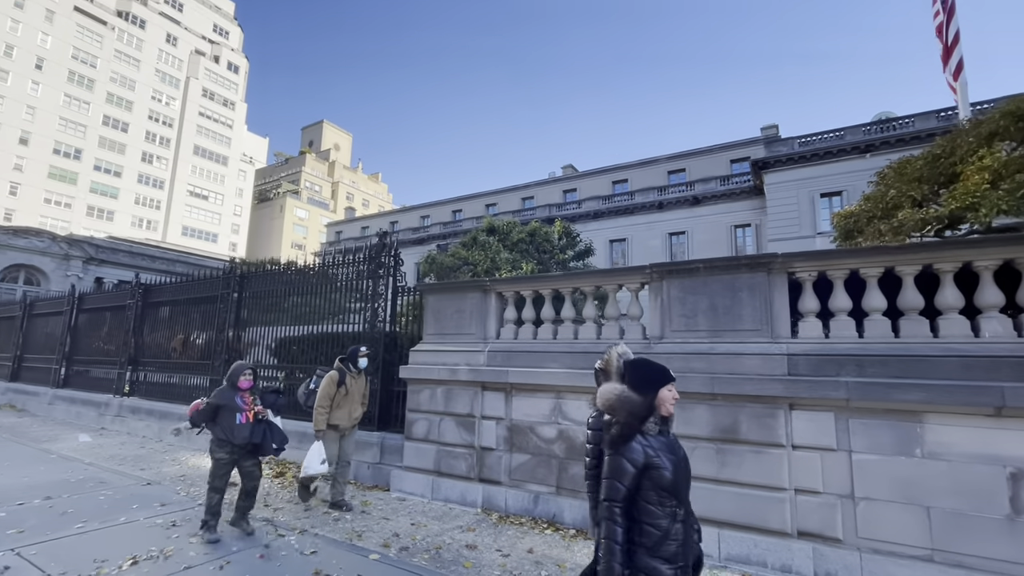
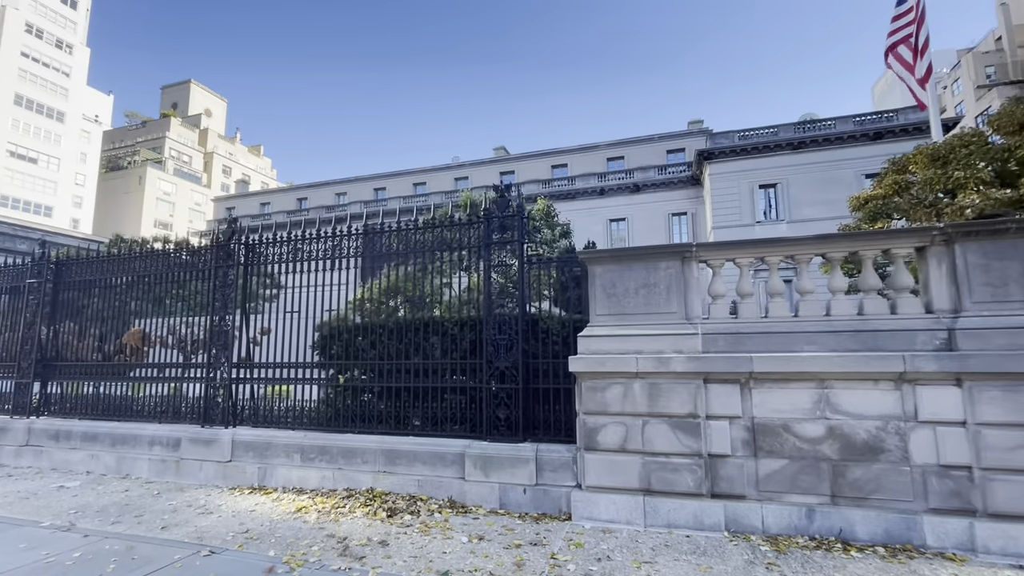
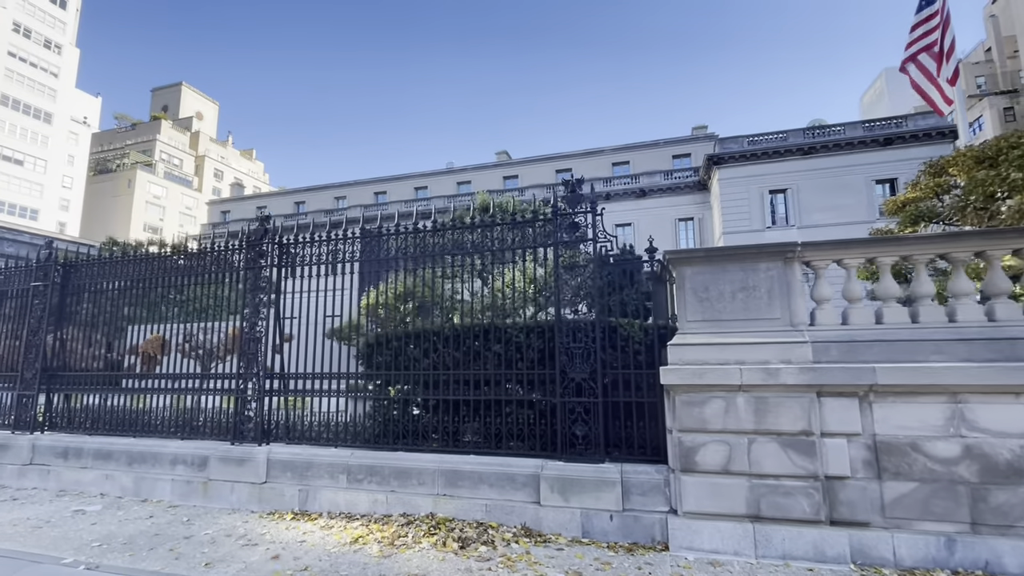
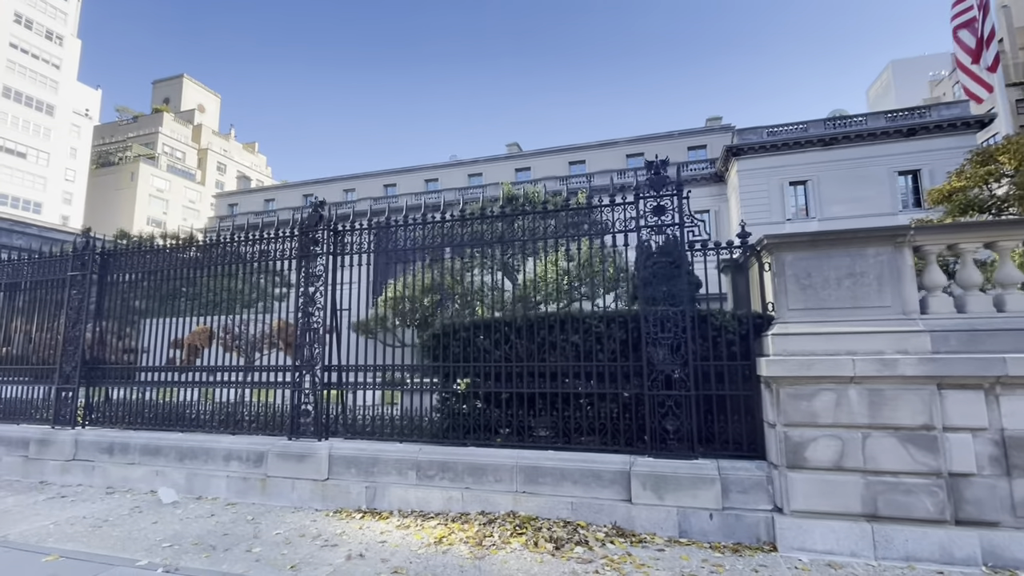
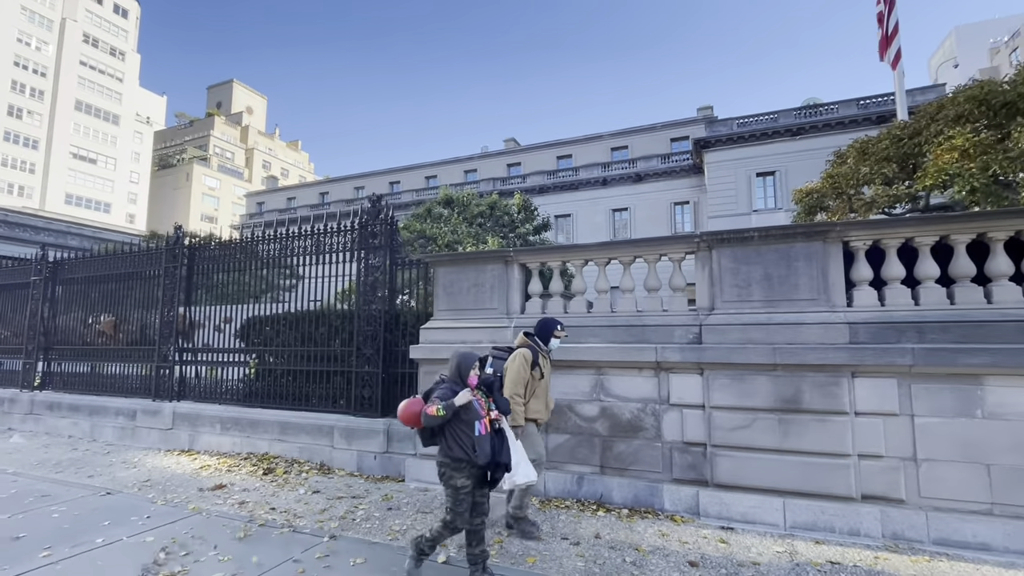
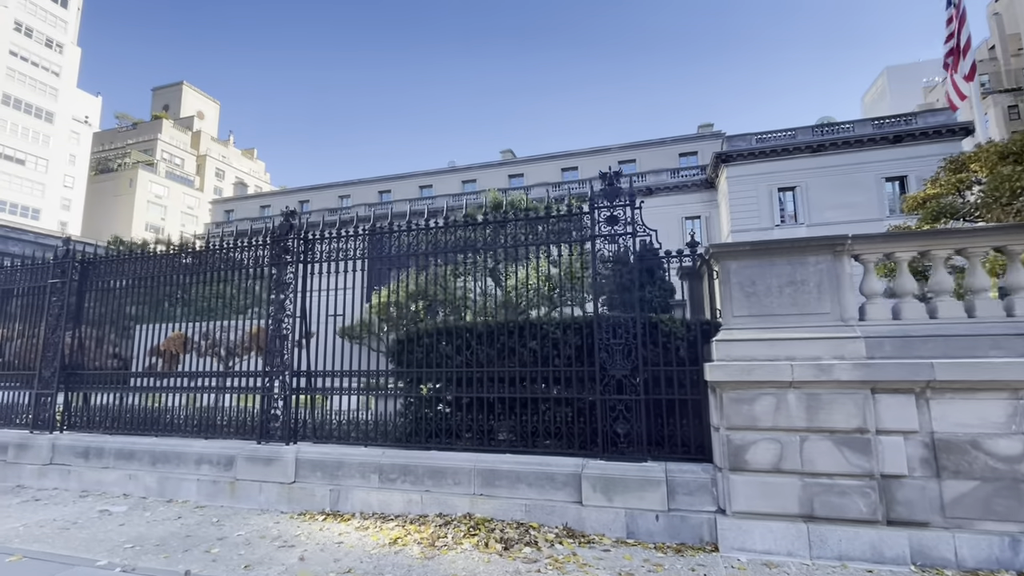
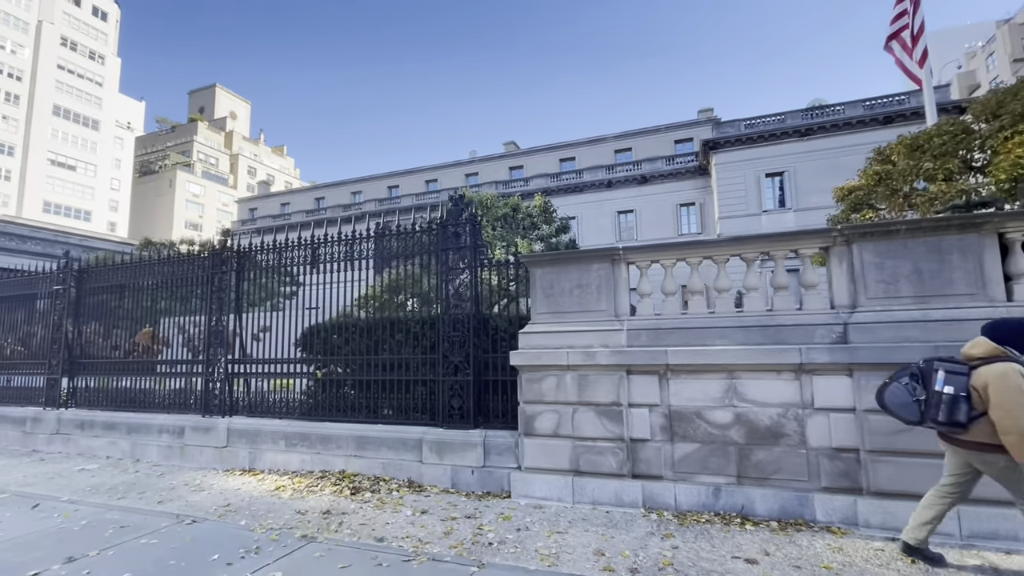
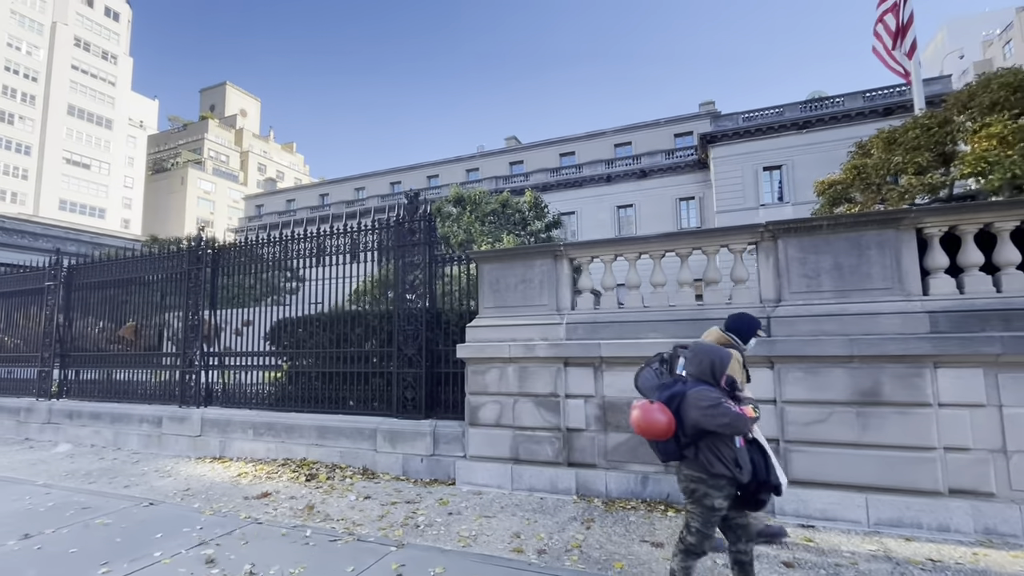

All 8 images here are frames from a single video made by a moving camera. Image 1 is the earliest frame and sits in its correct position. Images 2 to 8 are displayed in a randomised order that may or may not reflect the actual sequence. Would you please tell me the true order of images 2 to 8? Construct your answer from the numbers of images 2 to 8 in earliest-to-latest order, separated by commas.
5, 8, 7, 2, 3, 6, 4
